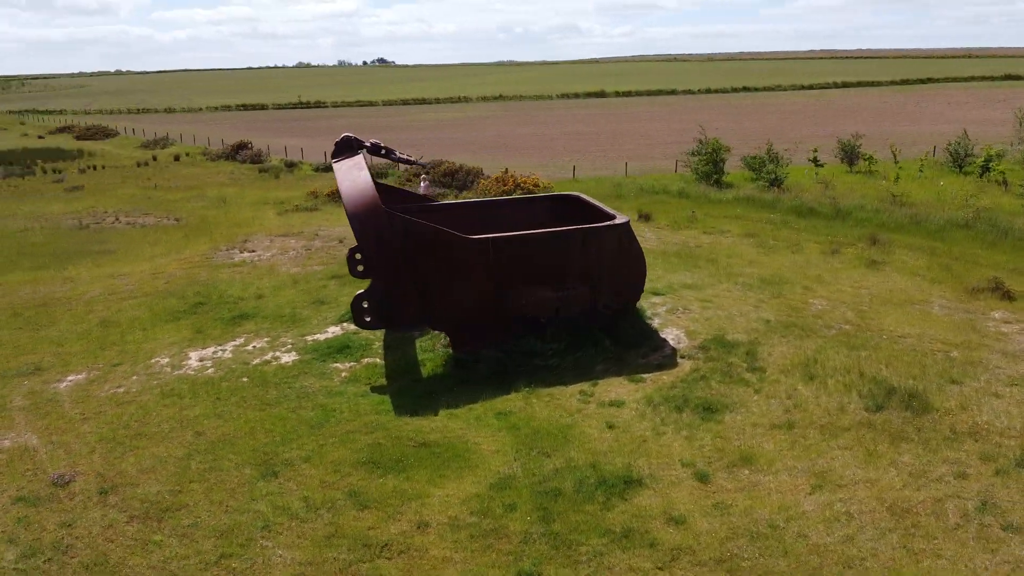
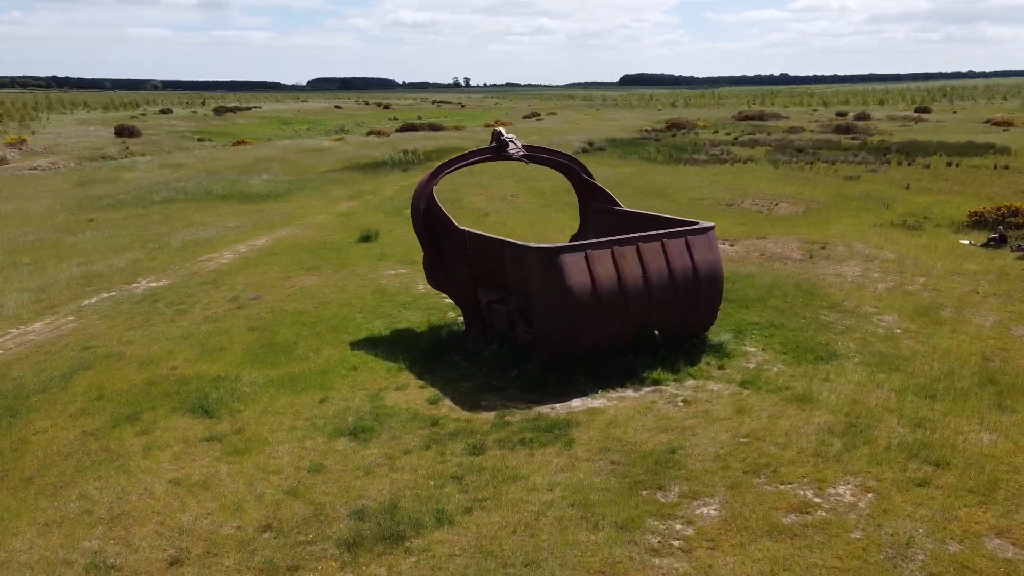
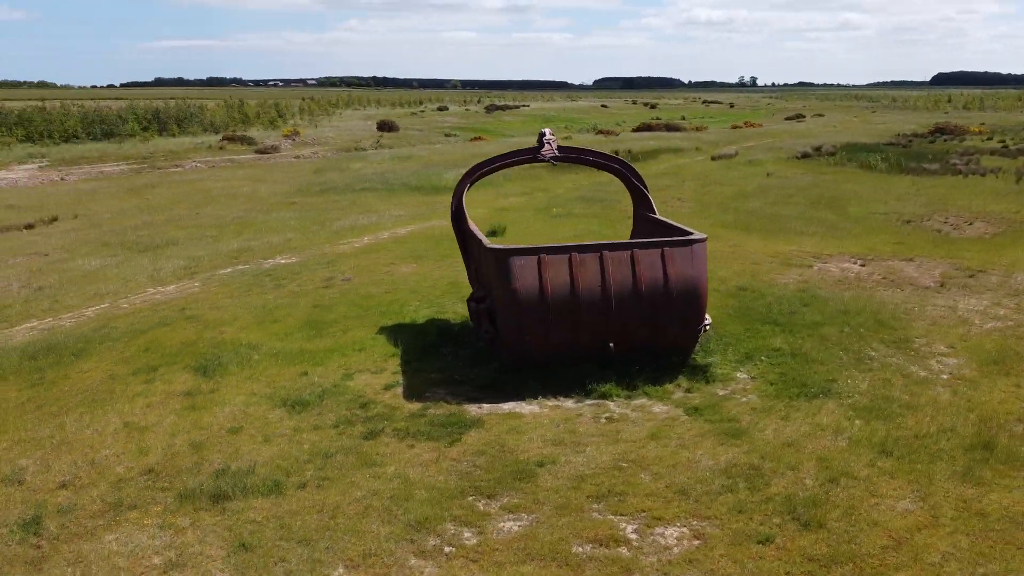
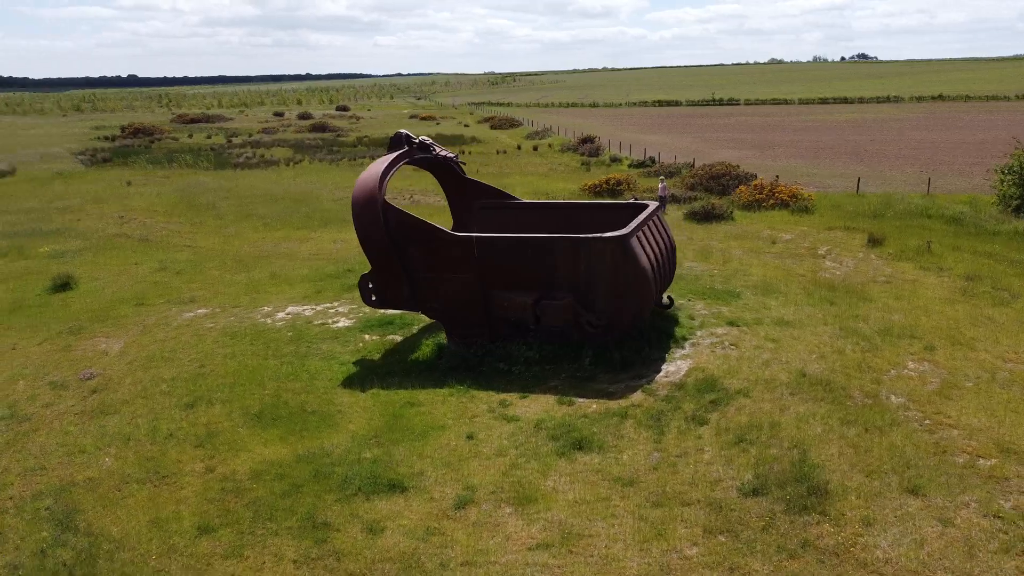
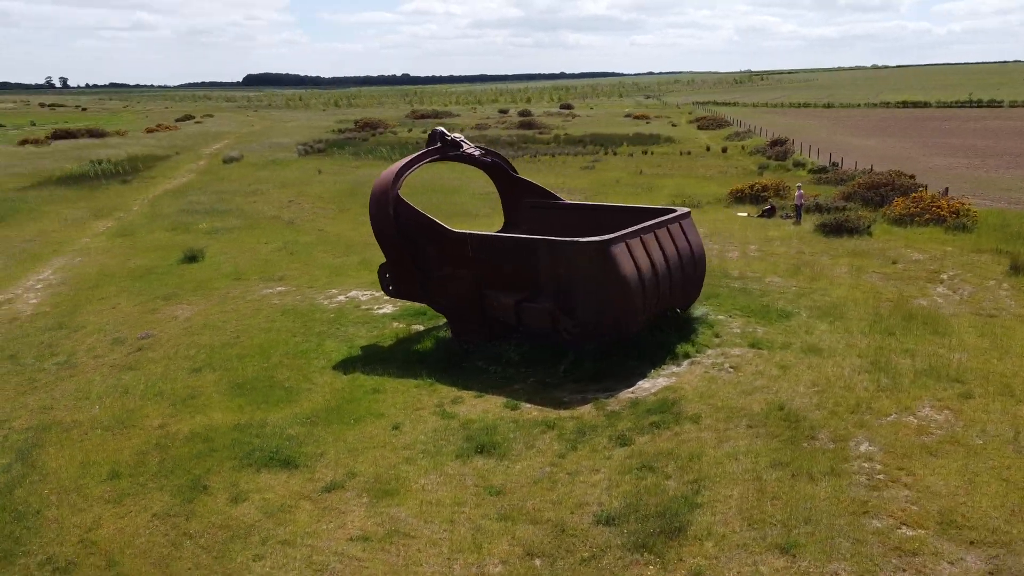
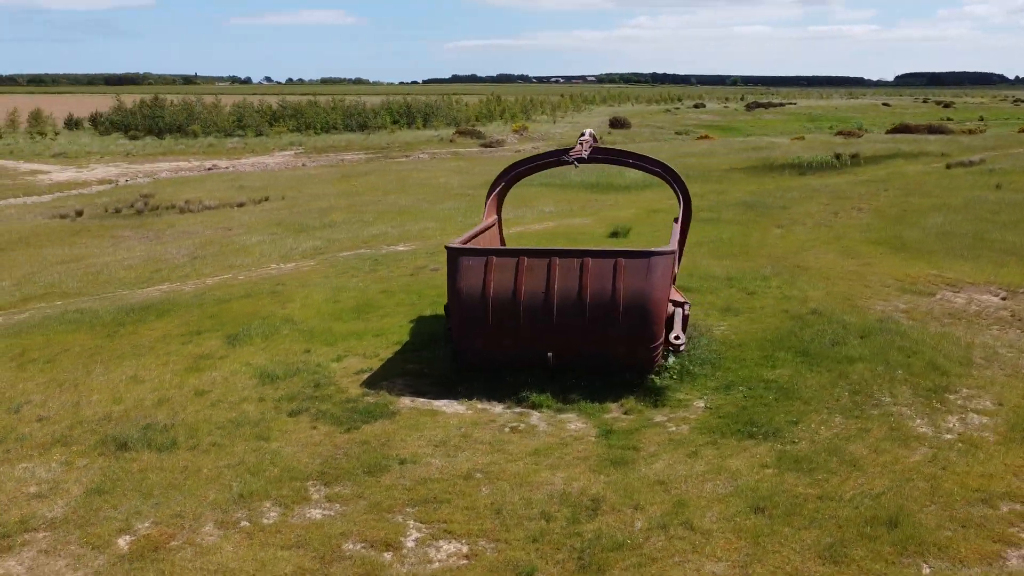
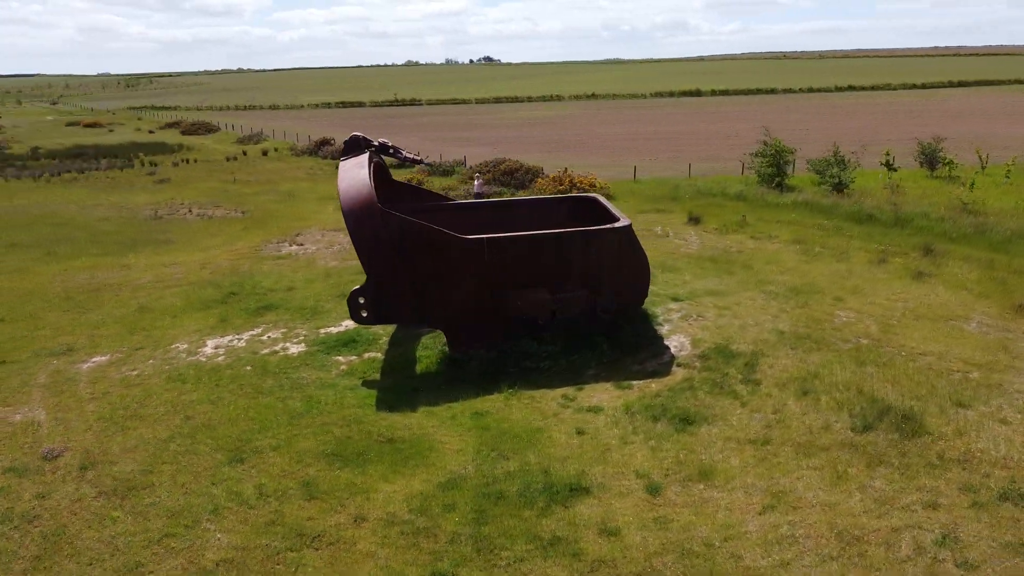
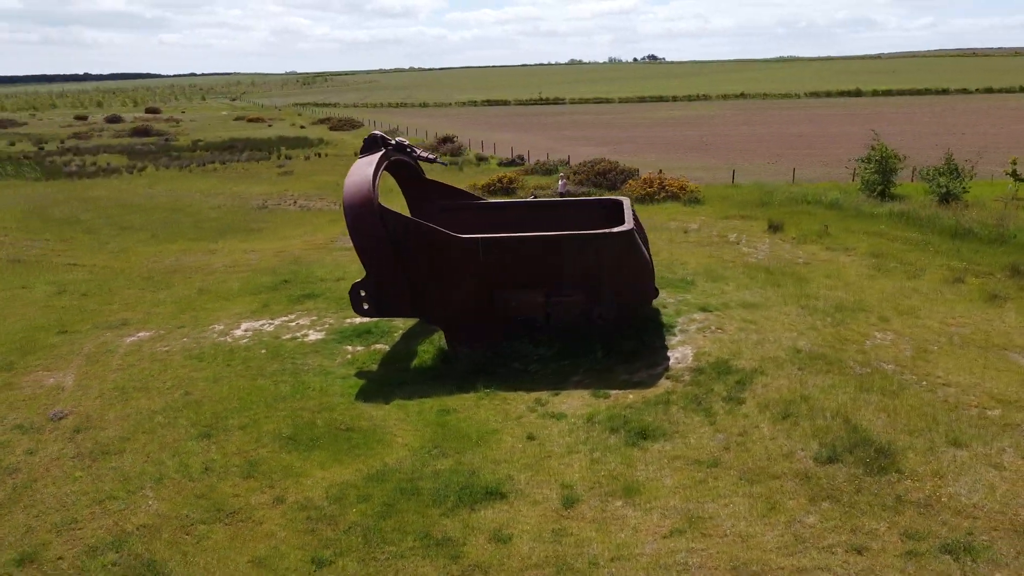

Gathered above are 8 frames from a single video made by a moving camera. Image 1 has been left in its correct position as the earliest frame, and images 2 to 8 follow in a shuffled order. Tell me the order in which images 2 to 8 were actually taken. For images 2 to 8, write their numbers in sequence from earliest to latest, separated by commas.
7, 8, 4, 5, 2, 3, 6
